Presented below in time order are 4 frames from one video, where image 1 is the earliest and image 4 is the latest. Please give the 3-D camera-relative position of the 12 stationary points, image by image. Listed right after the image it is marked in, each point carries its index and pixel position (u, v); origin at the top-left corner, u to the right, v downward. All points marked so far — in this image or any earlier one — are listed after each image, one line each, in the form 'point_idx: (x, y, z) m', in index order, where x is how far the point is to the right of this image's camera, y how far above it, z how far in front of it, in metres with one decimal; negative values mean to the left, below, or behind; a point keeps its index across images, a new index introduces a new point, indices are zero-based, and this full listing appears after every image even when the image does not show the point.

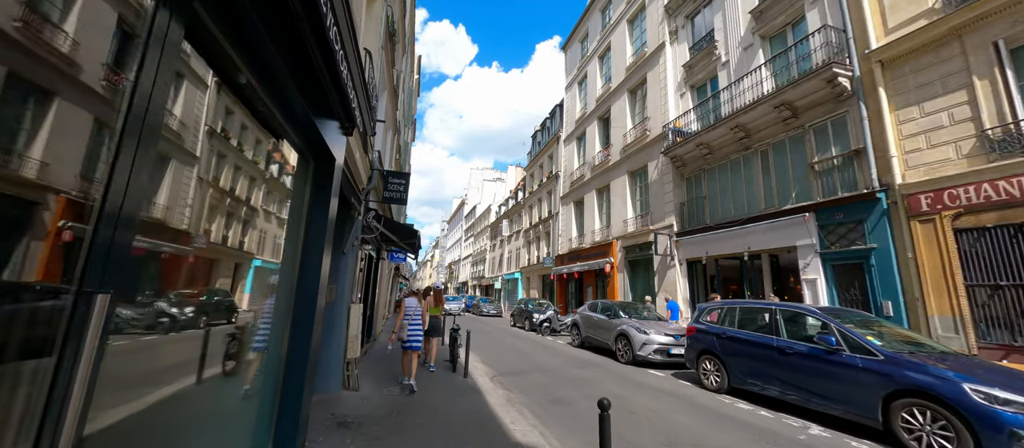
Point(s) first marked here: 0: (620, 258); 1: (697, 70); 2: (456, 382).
0: (+4.7, -1.5, +16.1) m
1: (+6.7, +5.5, +13.2) m
2: (-1.0, -3.0, +6.9) m
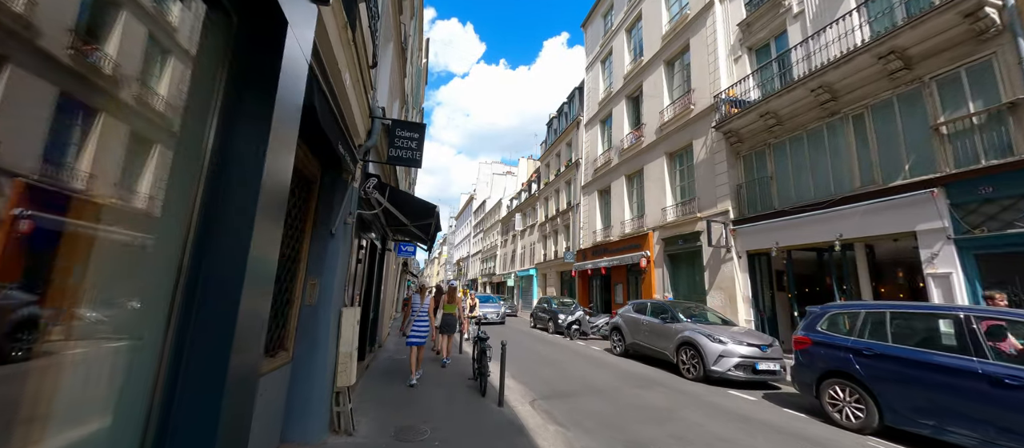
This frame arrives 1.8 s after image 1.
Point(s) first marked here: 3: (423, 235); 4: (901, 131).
0: (+5.6, -1.0, +14.1) m
1: (+7.5, +6.0, +11.2) m
2: (-0.3, -2.6, +5.0) m
3: (-1.7, -0.2, +6.9) m
4: (+8.1, +1.9, +7.6) m
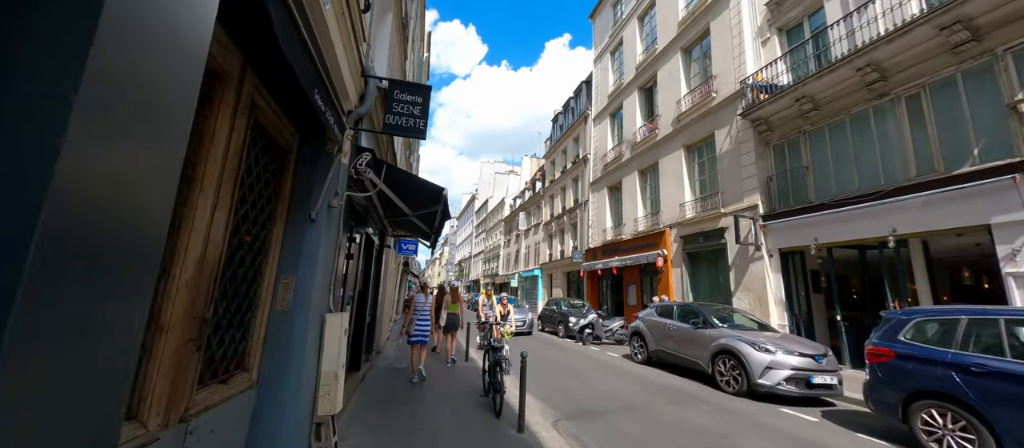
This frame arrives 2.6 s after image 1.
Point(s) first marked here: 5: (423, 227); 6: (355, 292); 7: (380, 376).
0: (+5.9, -0.9, +13.2) m
1: (+7.7, +6.1, +10.3) m
2: (-0.1, -2.5, +4.2) m
3: (-1.4, 0.0, +6.0) m
4: (+8.4, +2.1, +6.7) m
5: (-1.5, -0.1, +6.0) m
6: (-2.3, -1.0, +5.4) m
7: (-2.5, -2.8, +6.8) m
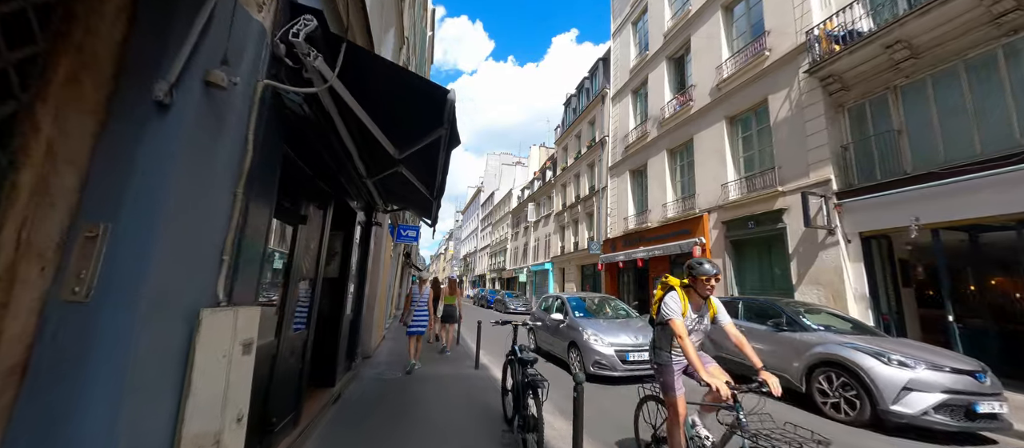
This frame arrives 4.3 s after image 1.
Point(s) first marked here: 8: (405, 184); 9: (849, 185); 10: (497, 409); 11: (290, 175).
0: (+6.4, -0.4, +11.5) m
1: (+8.2, +6.6, +8.4) m
2: (+0.3, -2.0, +2.5) m
3: (-1.1, +0.4, +4.3) m
4: (+8.8, +2.5, +4.9) m
5: (-1.1, +0.4, +4.3) m
6: (-2.0, -0.5, +3.7) m
7: (-2.1, -2.4, +5.2) m
8: (-1.4, +0.5, +4.6) m
9: (+7.5, +0.9, +8.2) m
10: (-0.2, -2.4, +4.7) m
11: (-1.6, +0.4, +2.8) m
